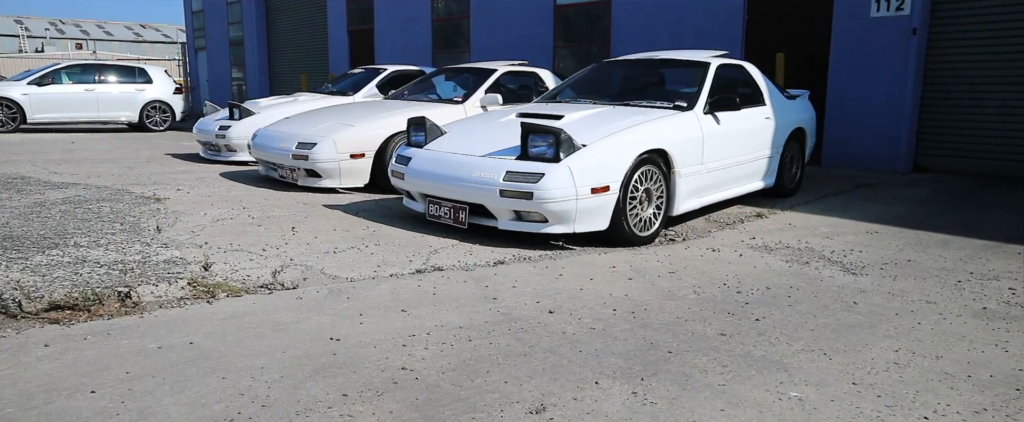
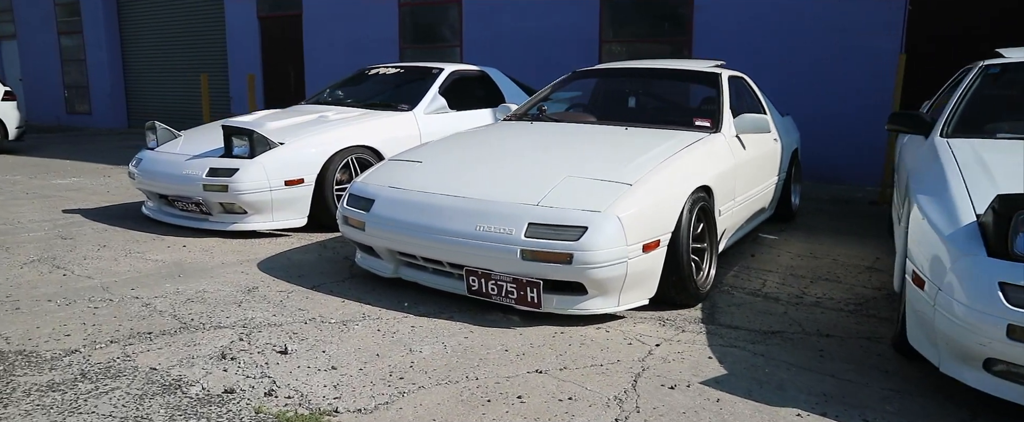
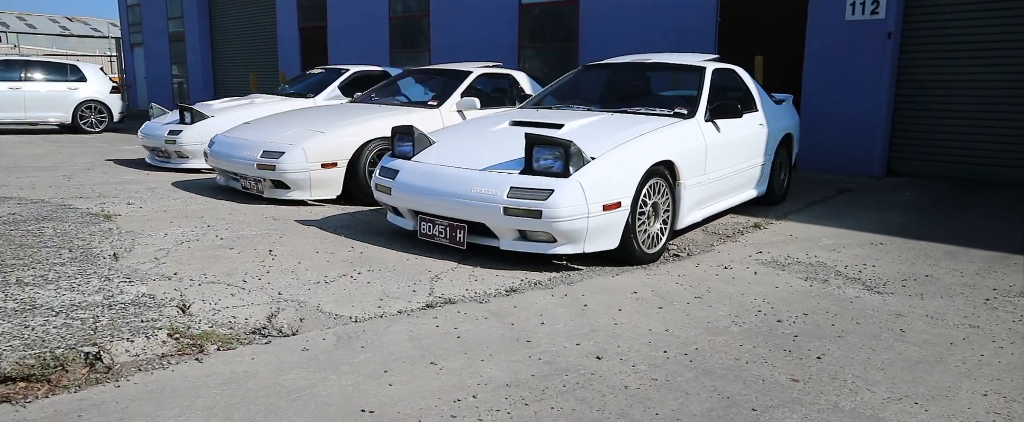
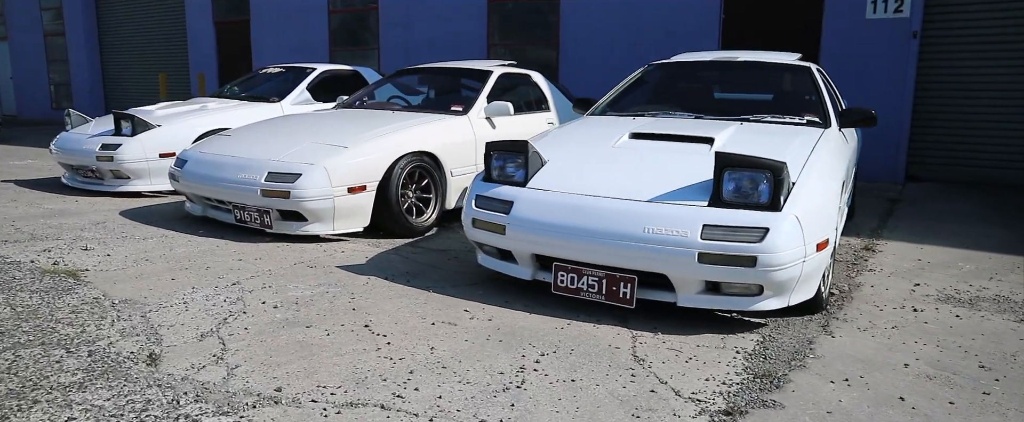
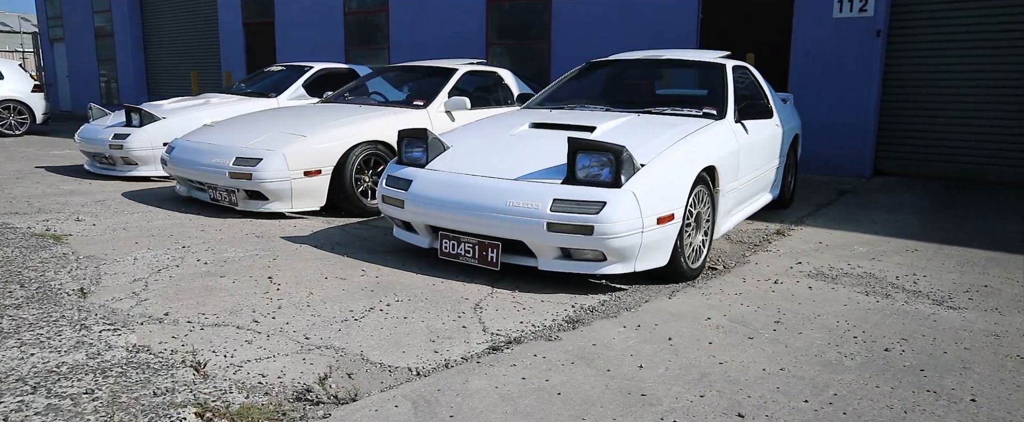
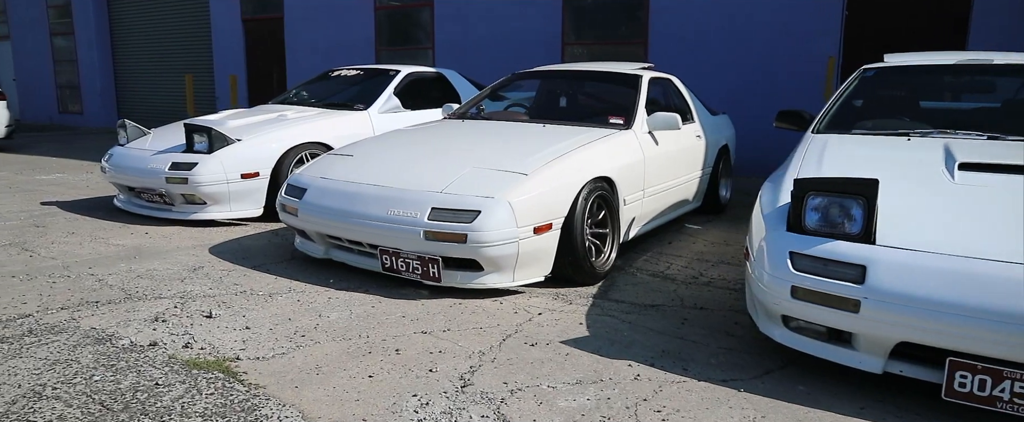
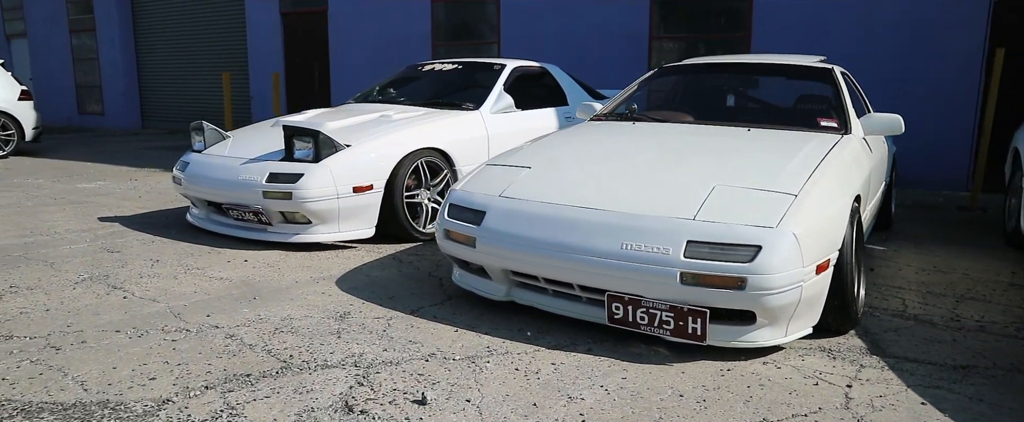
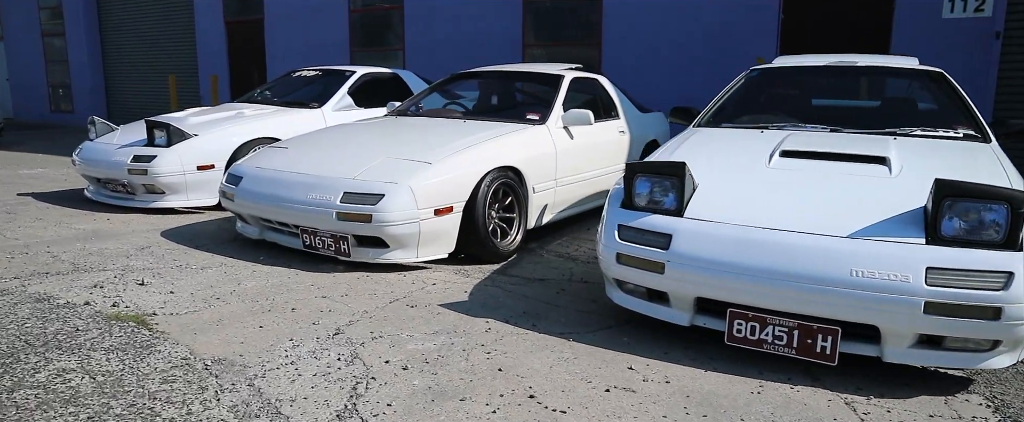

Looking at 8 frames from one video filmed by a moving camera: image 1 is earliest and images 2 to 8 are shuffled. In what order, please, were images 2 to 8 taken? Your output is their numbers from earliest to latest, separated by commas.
3, 5, 4, 8, 6, 2, 7
